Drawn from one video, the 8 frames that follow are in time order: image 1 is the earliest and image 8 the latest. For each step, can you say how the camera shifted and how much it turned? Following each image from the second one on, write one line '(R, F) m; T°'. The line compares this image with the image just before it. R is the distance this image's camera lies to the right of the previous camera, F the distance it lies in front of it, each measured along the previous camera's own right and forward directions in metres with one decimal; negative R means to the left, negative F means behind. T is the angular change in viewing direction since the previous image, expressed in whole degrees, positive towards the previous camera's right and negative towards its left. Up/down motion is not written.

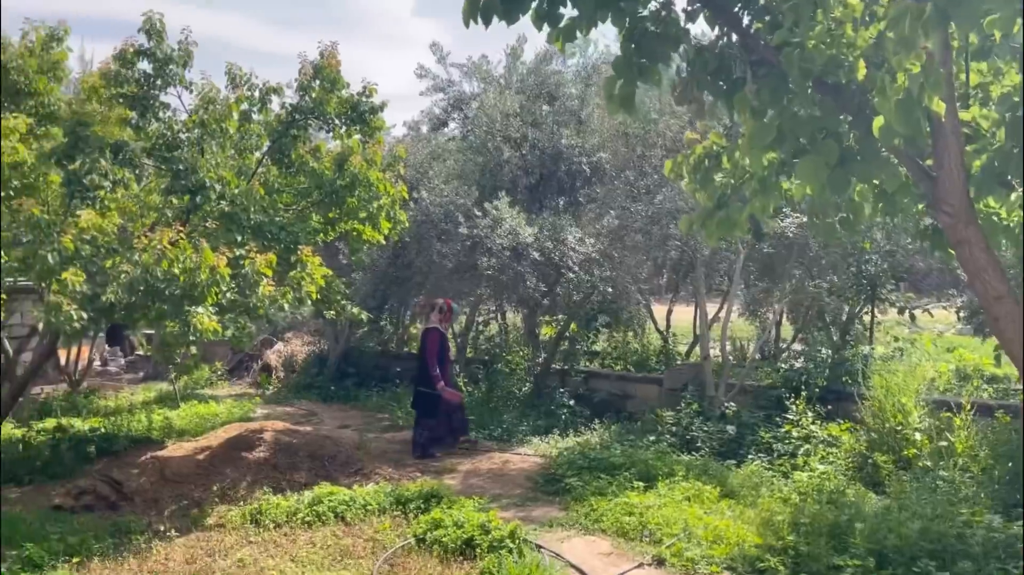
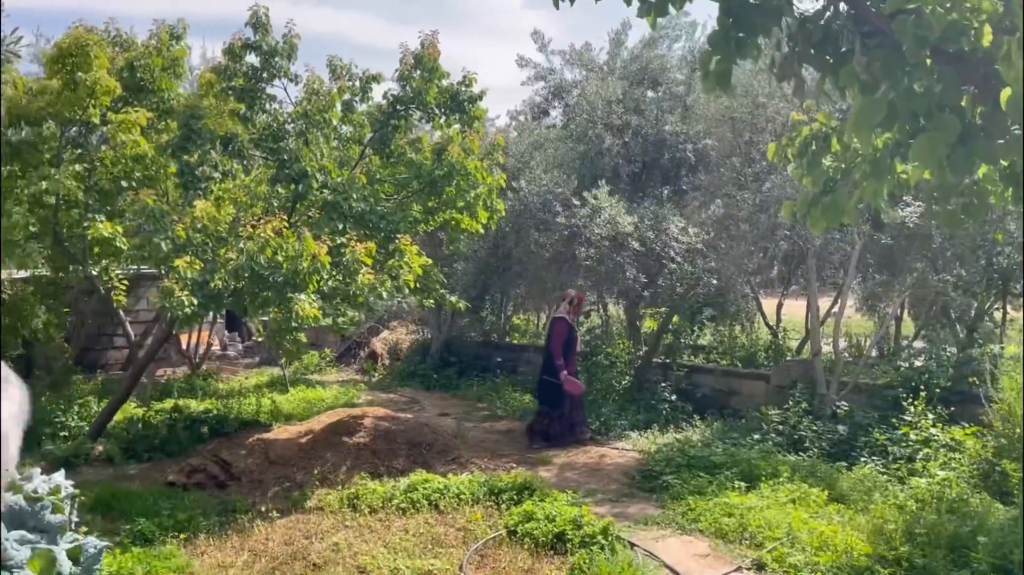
(+0.1, +0.1) m; -7°
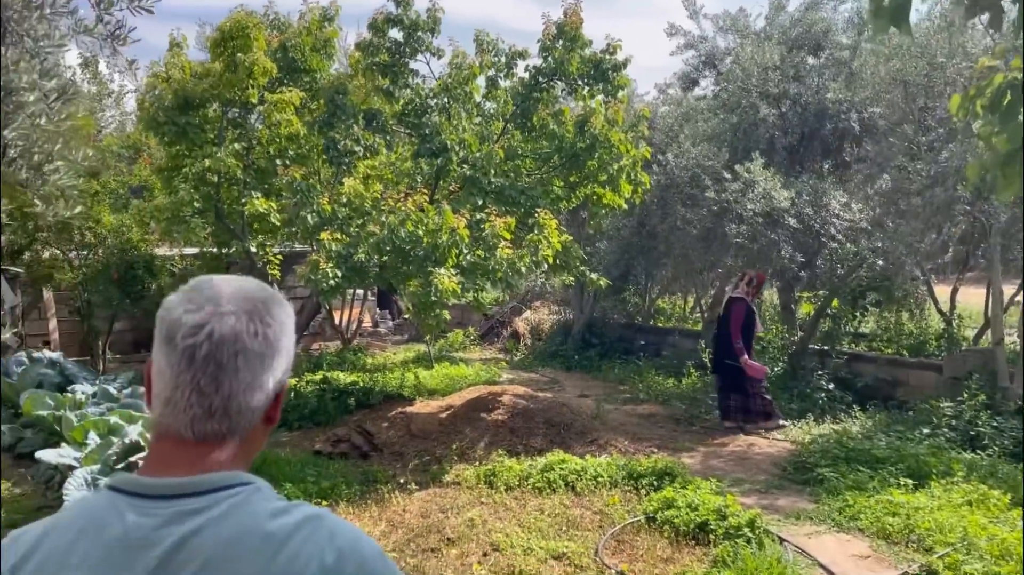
(0.0, +0.2) m; -10°
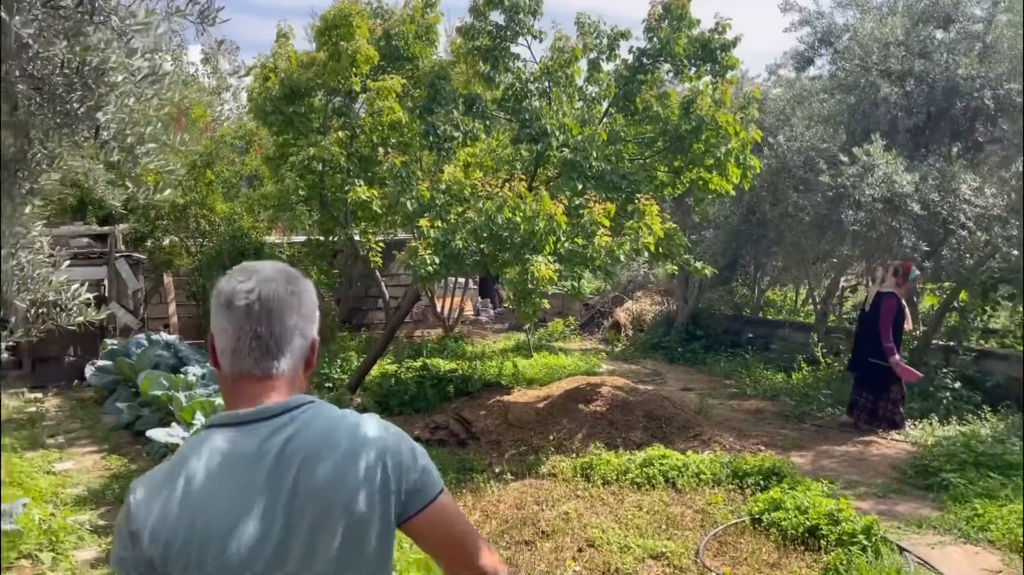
(0.0, +0.2) m; -7°
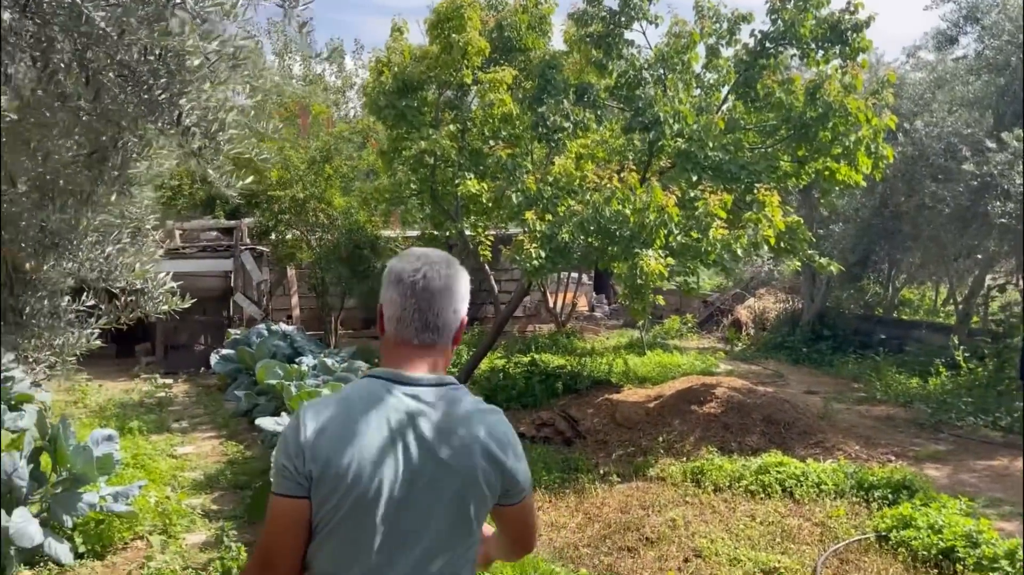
(+0.1, +0.2) m; -8°
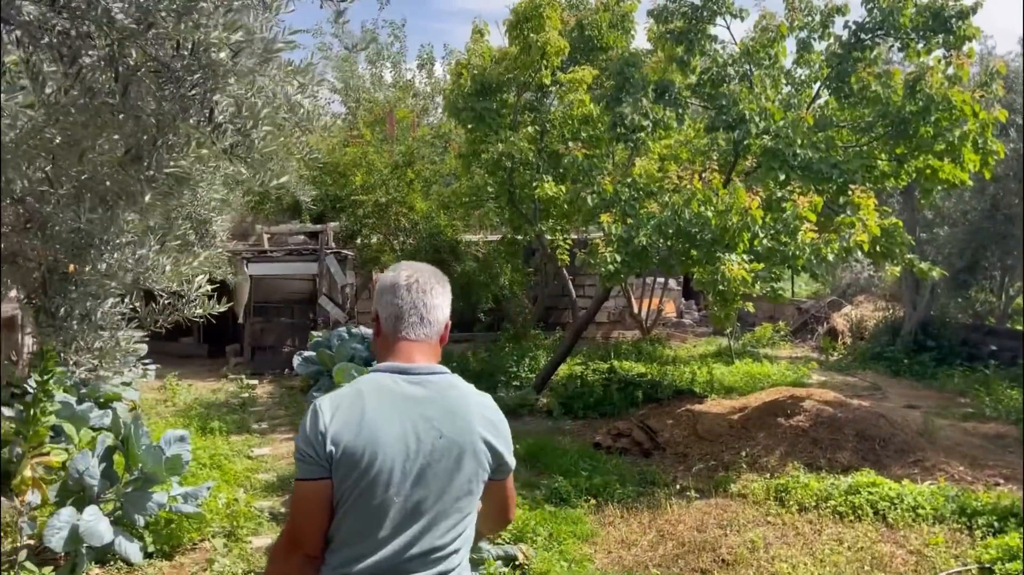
(+0.1, +0.2) m; -6°
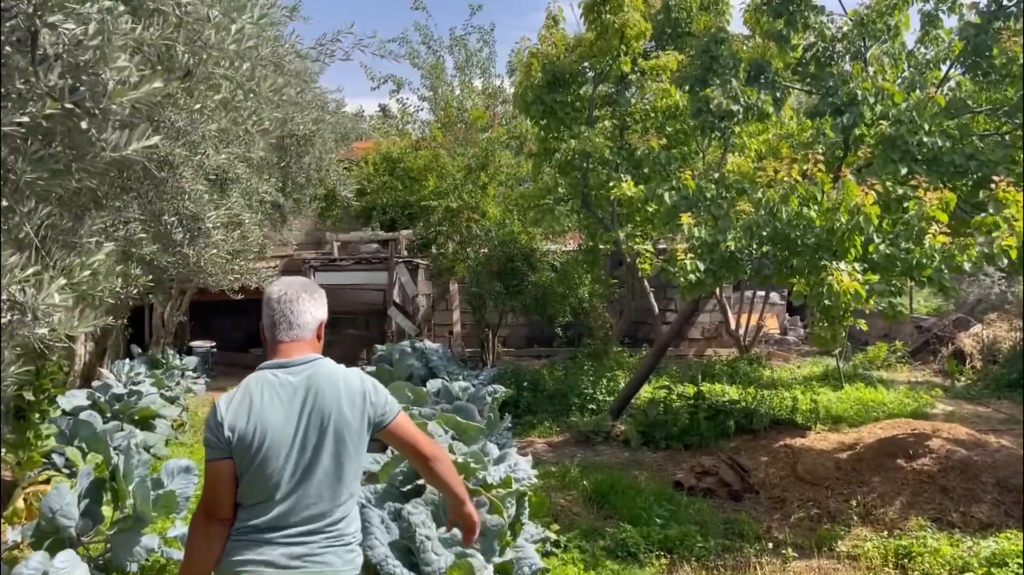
(+0.2, +0.9) m; -7°
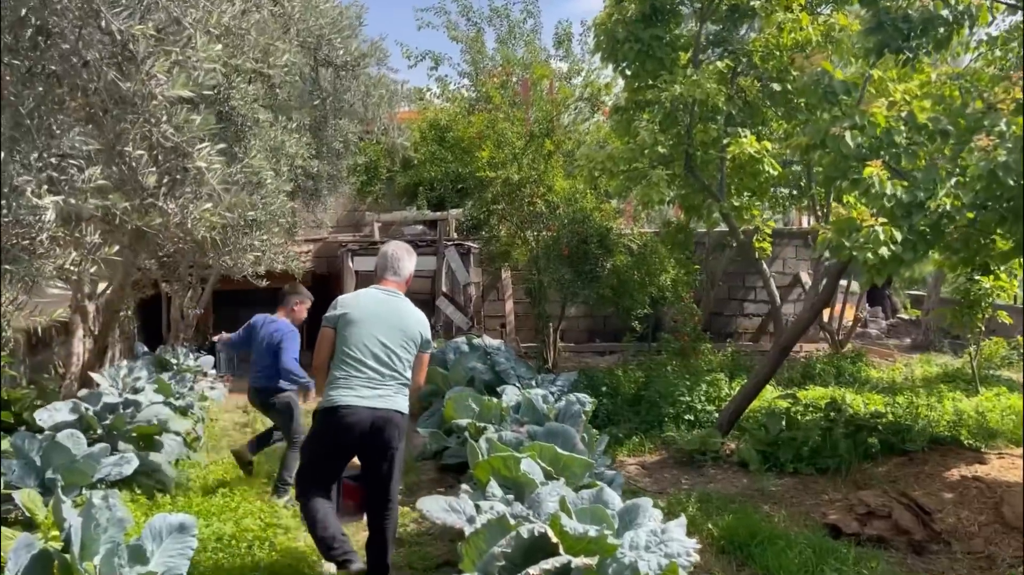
(-0.4, +1.4) m; -2°
